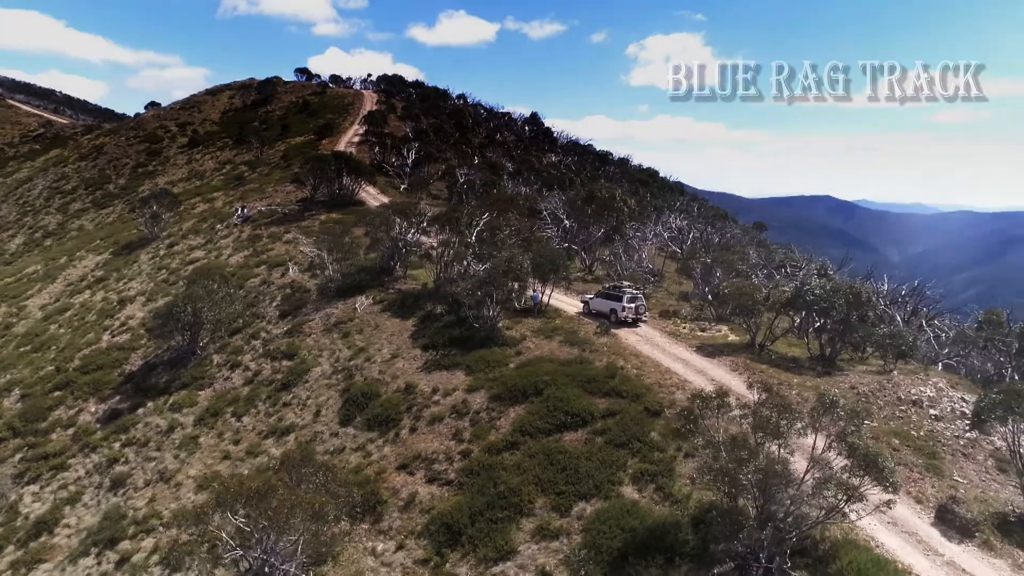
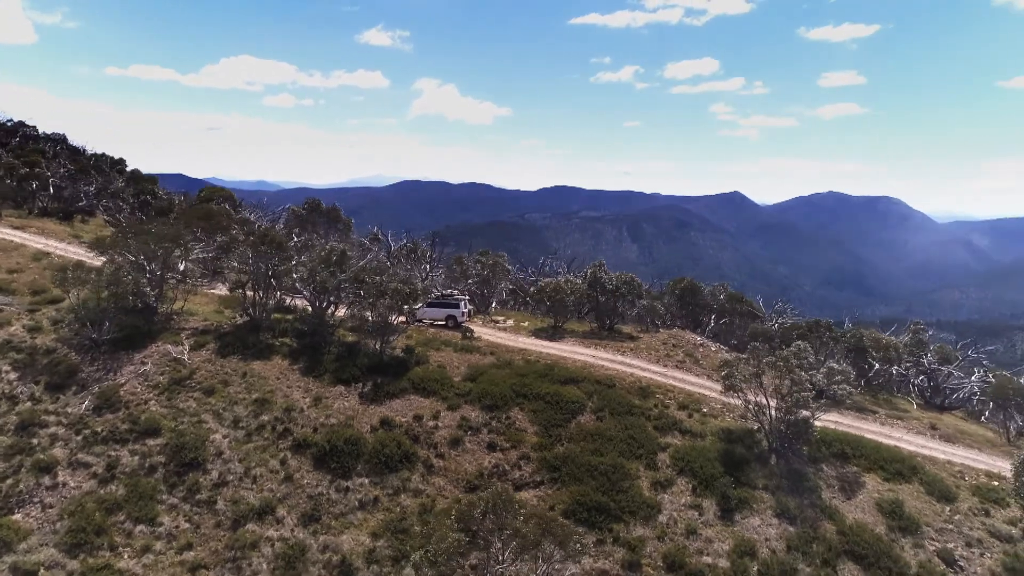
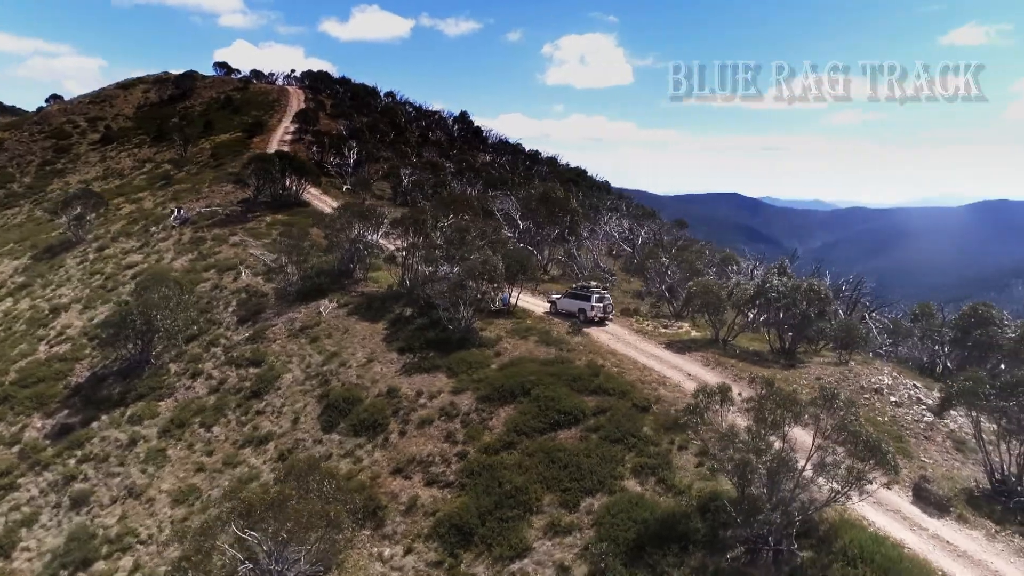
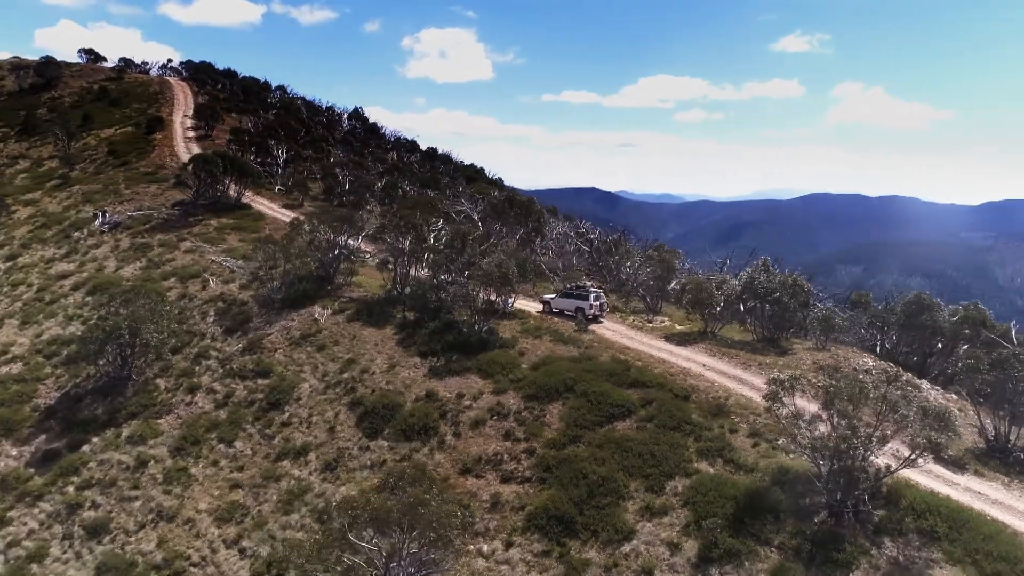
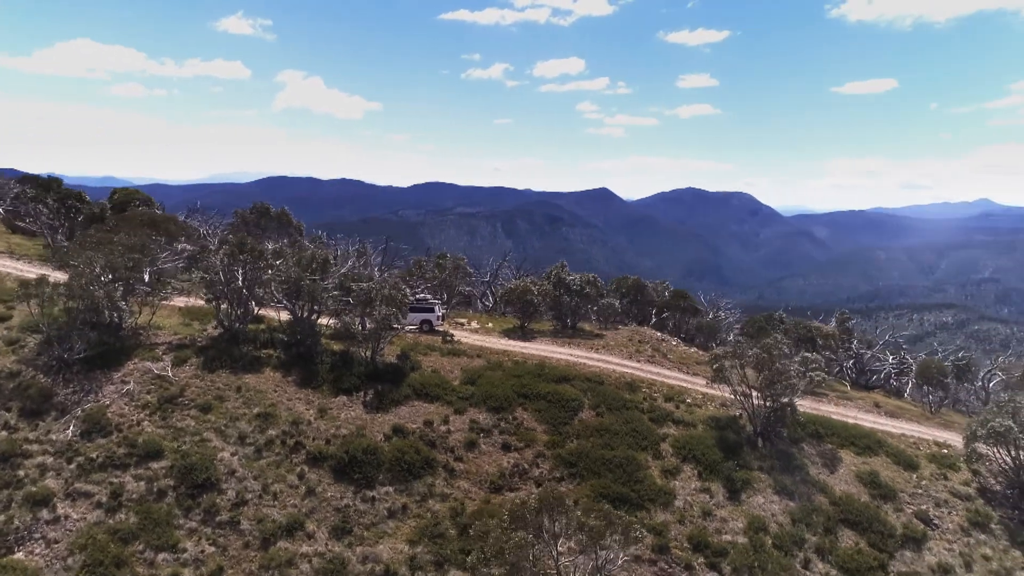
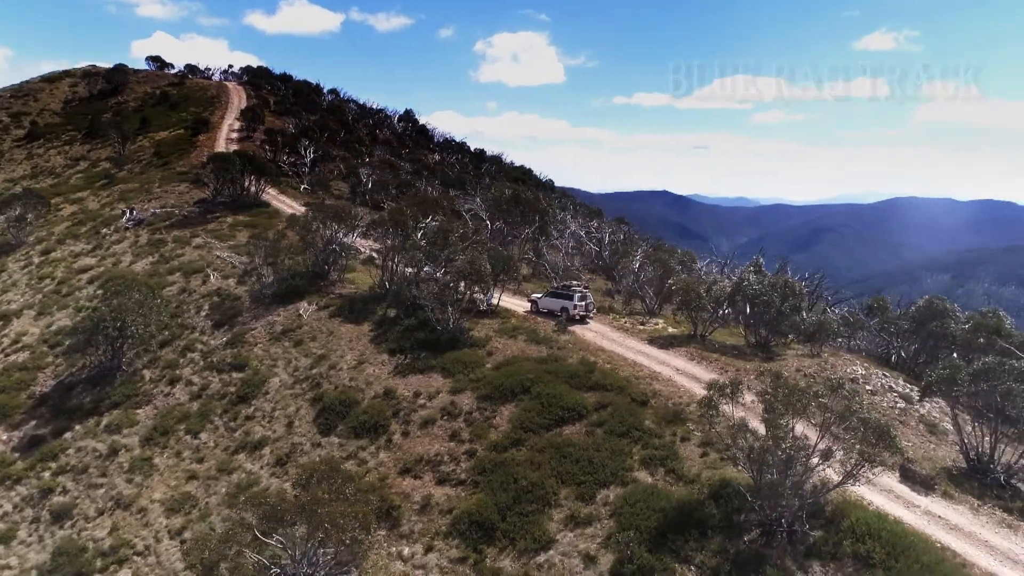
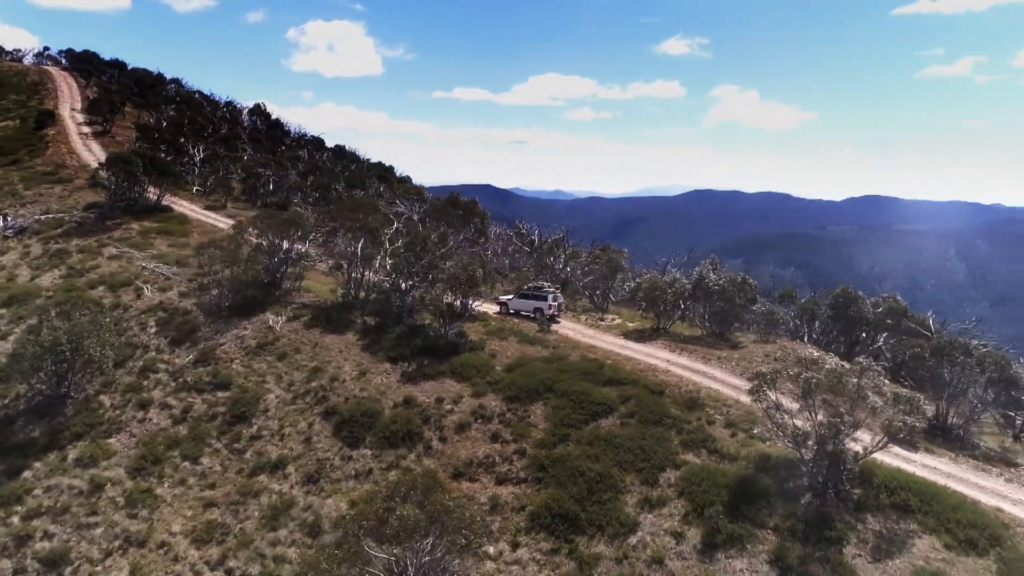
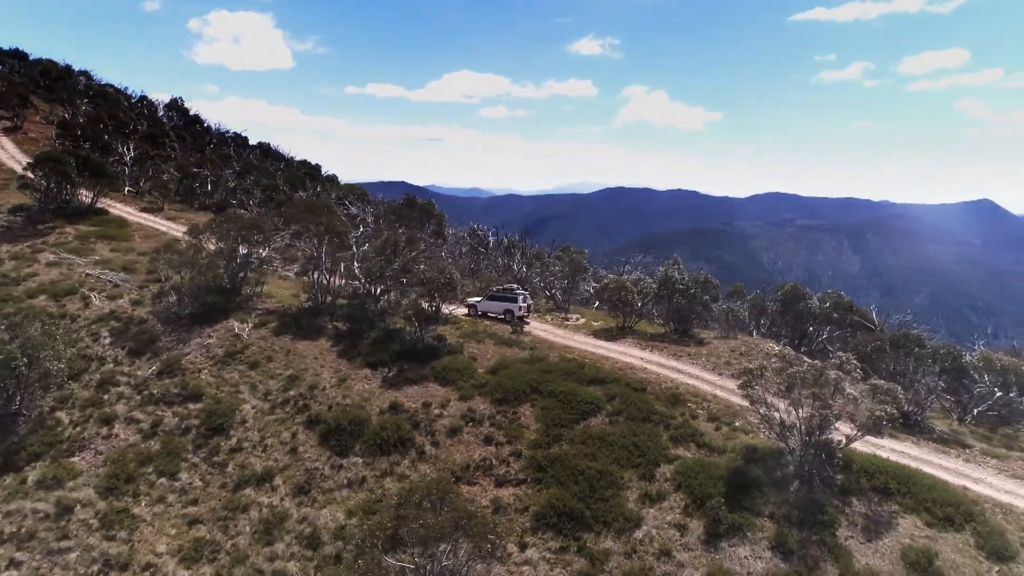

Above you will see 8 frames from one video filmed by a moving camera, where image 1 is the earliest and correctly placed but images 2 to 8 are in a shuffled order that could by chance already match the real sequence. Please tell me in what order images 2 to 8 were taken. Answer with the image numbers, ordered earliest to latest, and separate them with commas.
3, 6, 4, 7, 8, 2, 5
